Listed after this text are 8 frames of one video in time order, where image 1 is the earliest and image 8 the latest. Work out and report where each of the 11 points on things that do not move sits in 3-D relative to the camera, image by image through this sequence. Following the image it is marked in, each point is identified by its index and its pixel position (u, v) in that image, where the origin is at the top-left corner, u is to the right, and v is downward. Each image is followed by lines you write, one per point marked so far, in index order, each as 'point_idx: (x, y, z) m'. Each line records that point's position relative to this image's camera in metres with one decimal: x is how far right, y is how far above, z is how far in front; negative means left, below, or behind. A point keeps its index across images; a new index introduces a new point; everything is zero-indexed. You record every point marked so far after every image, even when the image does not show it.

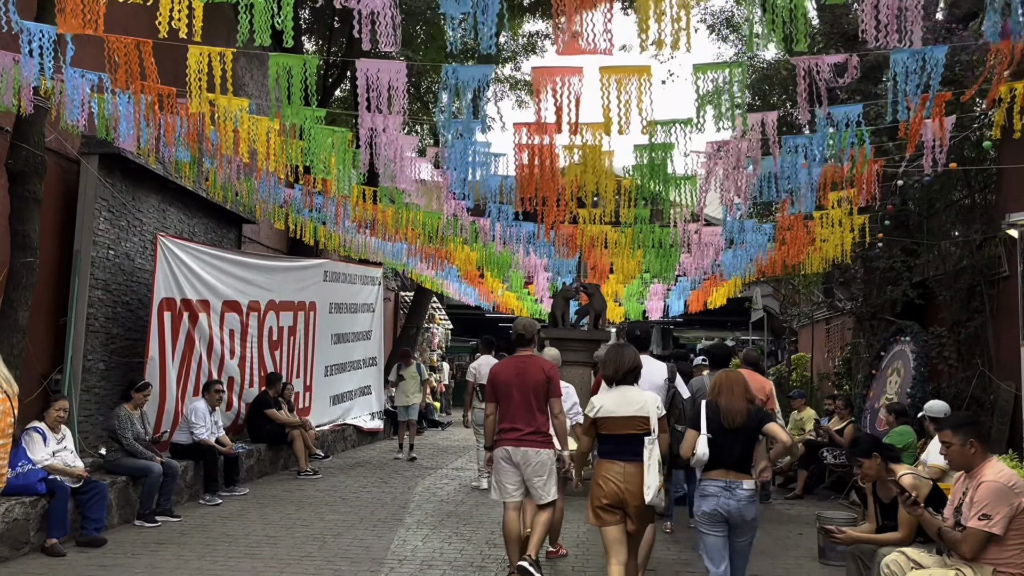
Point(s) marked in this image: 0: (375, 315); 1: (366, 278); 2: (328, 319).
0: (-2.3, -0.5, +15.4) m
1: (-2.4, +0.2, +14.8) m
2: (-2.7, -0.5, +13.3) m
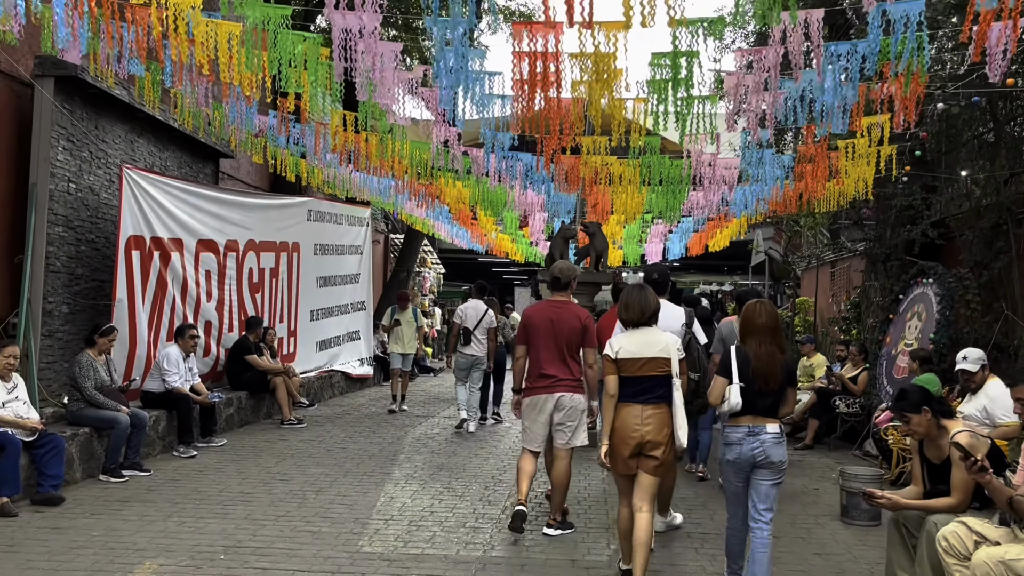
0: (-2.4, +0.5, +14.7) m
1: (-2.5, +1.1, +14.1) m
2: (-2.8, +0.4, +12.7) m
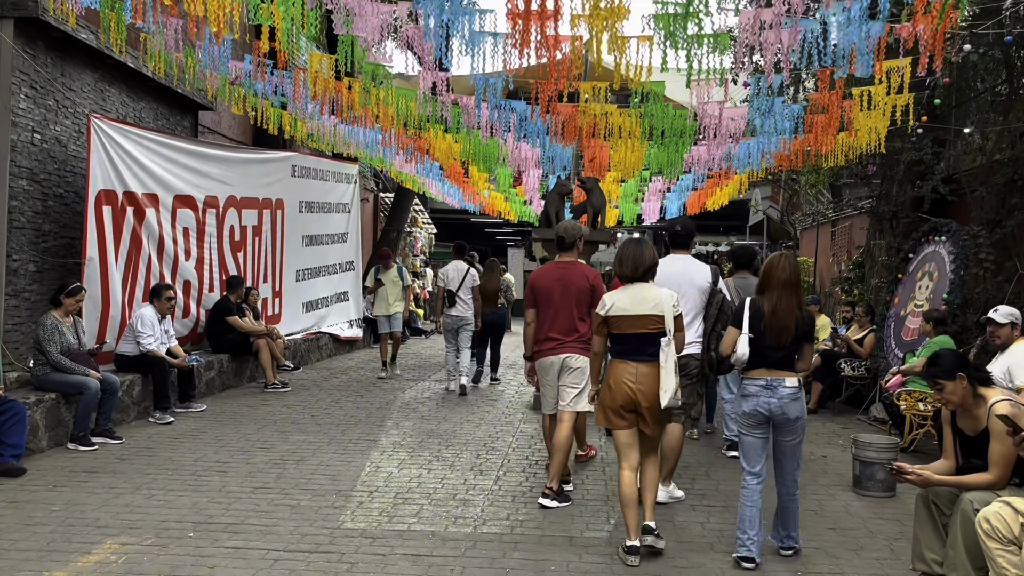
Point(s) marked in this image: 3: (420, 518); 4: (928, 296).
0: (-2.5, +1.1, +14.3) m
1: (-2.6, +1.7, +13.7) m
2: (-2.9, +0.9, +12.2) m
3: (-0.5, -1.2, +4.8) m
4: (+3.7, -0.1, +8.1) m
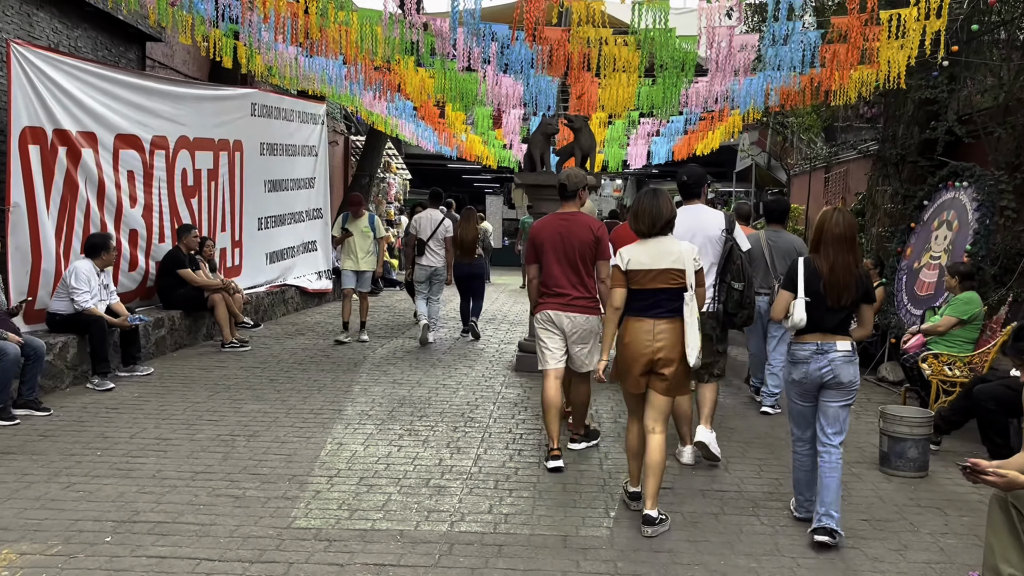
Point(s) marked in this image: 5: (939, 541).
0: (-2.9, +1.9, +13.4) m
1: (-2.9, +2.4, +12.7) m
2: (-3.1, +1.6, +11.3) m
3: (-0.6, -1.0, +4.1) m
4: (+3.6, +0.3, +7.4) m
5: (+1.8, -1.1, +3.9) m
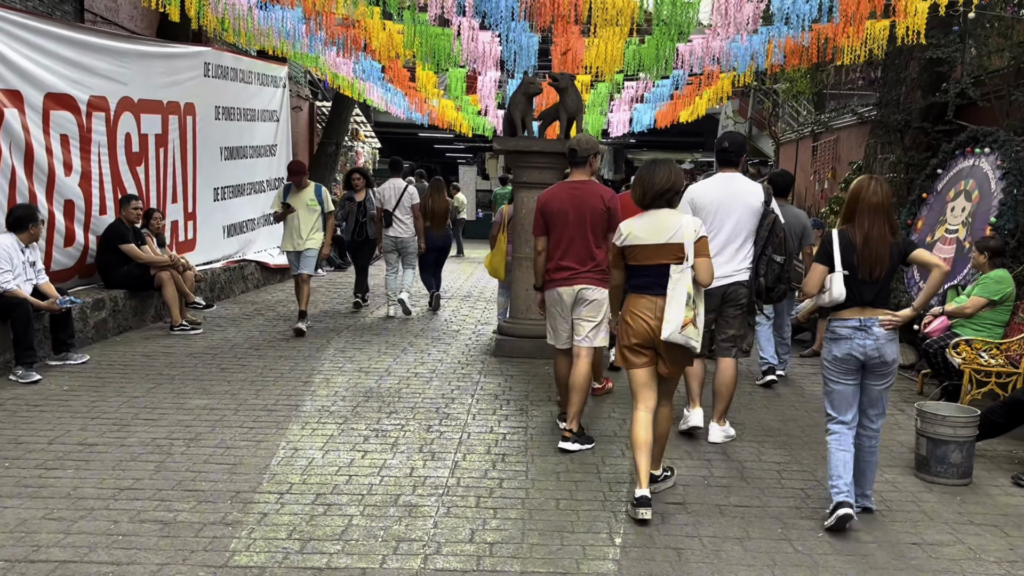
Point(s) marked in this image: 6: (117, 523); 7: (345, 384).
0: (-3.2, +2.2, +12.5) m
1: (-3.3, +2.8, +11.8) m
2: (-3.4, +1.8, +10.4) m
3: (-0.6, -0.9, +3.4) m
4: (+3.4, +0.5, +6.8) m
5: (+1.8, -1.0, +3.3) m
6: (-1.5, -0.9, +3.5) m
7: (-1.1, -0.6, +6.0) m
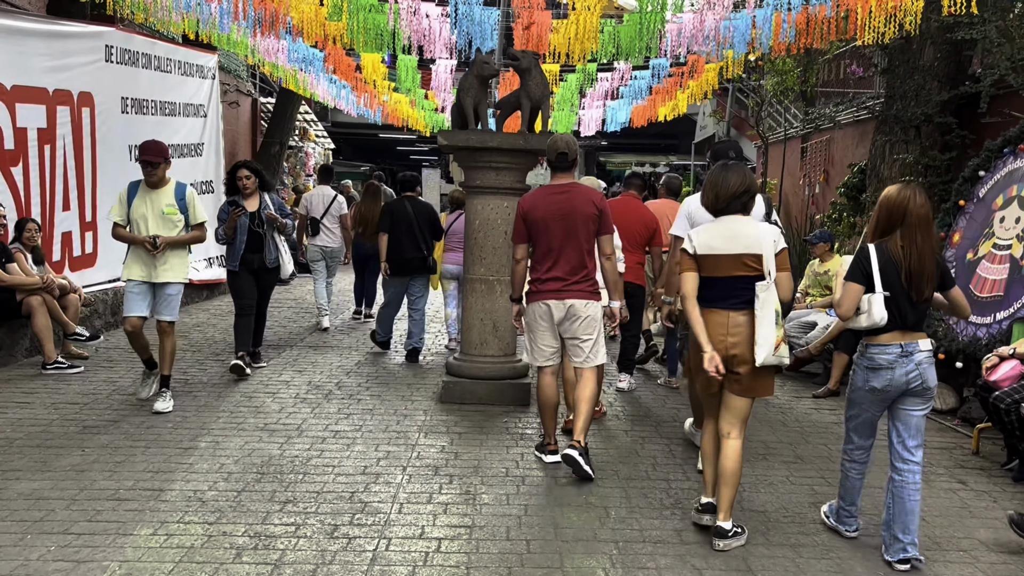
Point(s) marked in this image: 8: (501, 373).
0: (-3.7, +2.0, +11.0) m
1: (-3.7, +2.5, +10.3) m
2: (-3.8, +1.6, +8.9) m
3: (-0.8, -1.1, +1.9) m
4: (+3.1, +0.3, +5.5) m
5: (+1.6, -1.2, +1.9) m
6: (-1.7, -1.1, +2.1) m
7: (-1.4, -0.8, +4.6) m
8: (-0.1, -0.6, +5.8) m
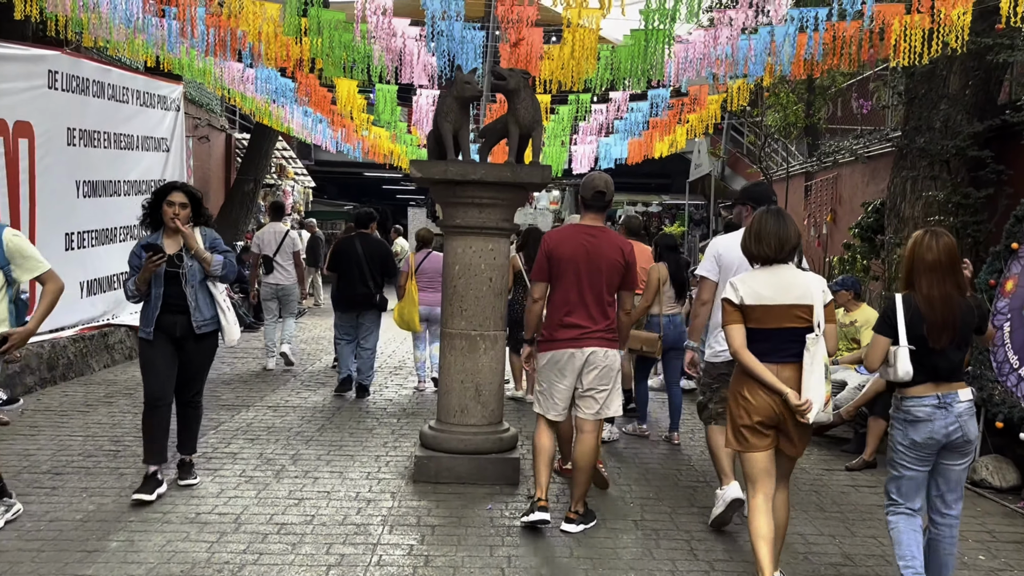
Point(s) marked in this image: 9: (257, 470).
0: (-3.8, +1.5, +10.1) m
1: (-3.9, +2.0, +9.5) m
2: (-4.0, +1.2, +8.1) m
3: (-0.8, -1.3, +1.0) m
4: (+3.0, 0.0, +4.7) m
5: (+1.6, -1.3, +1.0) m
6: (-1.8, -1.2, +1.1) m
7: (-1.5, -1.1, +3.7) m
8: (-0.2, -0.9, +4.9) m
9: (-1.4, -1.0, +5.0) m
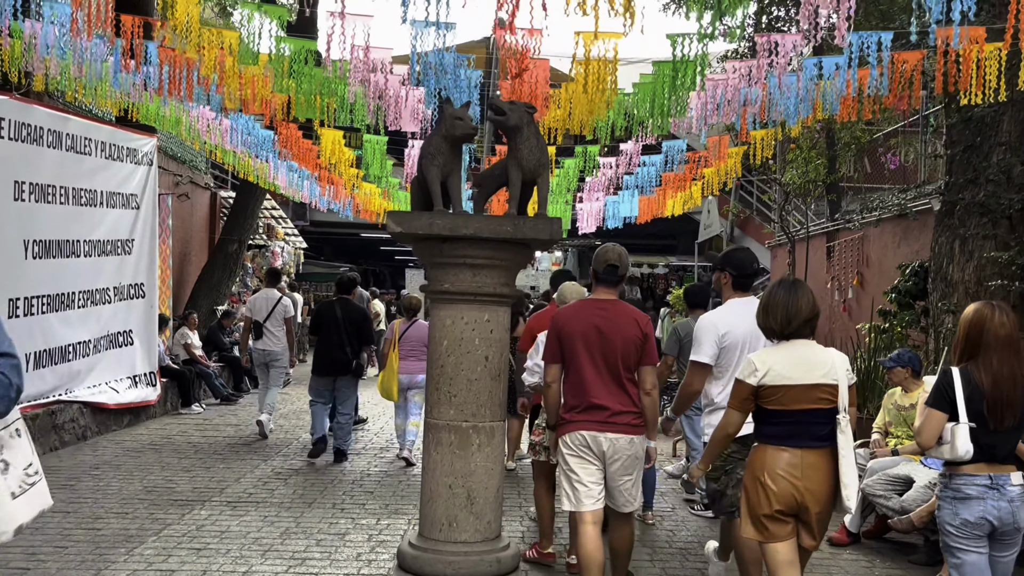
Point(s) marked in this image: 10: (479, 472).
0: (-3.8, +0.7, +9.3) m
1: (-3.9, +1.3, +8.7) m
2: (-4.0, +0.6, +7.2) m
3: (-0.8, -1.4, 0.0) m
4: (+3.0, -0.3, +3.7) m
5: (+1.6, -1.4, 0.0) m
6: (-1.8, -1.3, +0.1) m
7: (-1.5, -1.4, +2.7) m
8: (-0.2, -1.2, +3.9) m
9: (-1.4, -1.4, +4.0) m
10: (-0.1, -0.8, +4.0) m
